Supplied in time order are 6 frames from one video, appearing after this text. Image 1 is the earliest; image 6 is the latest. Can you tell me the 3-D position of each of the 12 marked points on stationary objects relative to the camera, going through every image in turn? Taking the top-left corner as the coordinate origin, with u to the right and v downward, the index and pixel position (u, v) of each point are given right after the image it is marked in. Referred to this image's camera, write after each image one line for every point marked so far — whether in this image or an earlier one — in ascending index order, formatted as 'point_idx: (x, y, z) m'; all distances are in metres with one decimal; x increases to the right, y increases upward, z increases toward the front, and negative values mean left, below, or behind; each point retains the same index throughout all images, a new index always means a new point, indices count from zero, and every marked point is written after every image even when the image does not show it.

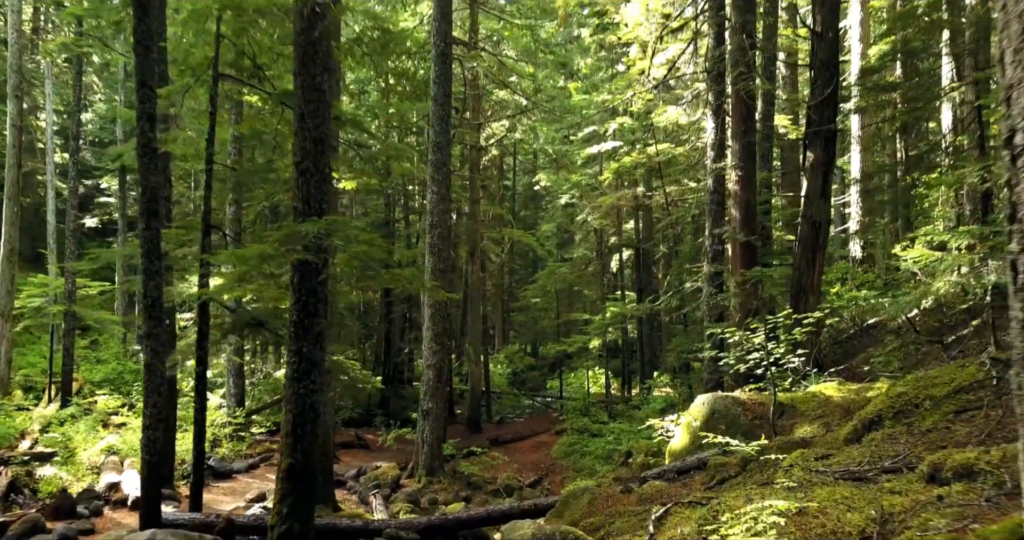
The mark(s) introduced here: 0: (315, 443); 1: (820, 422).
0: (-1.5, -1.3, +5.4) m
1: (+2.5, -1.2, +5.9) m
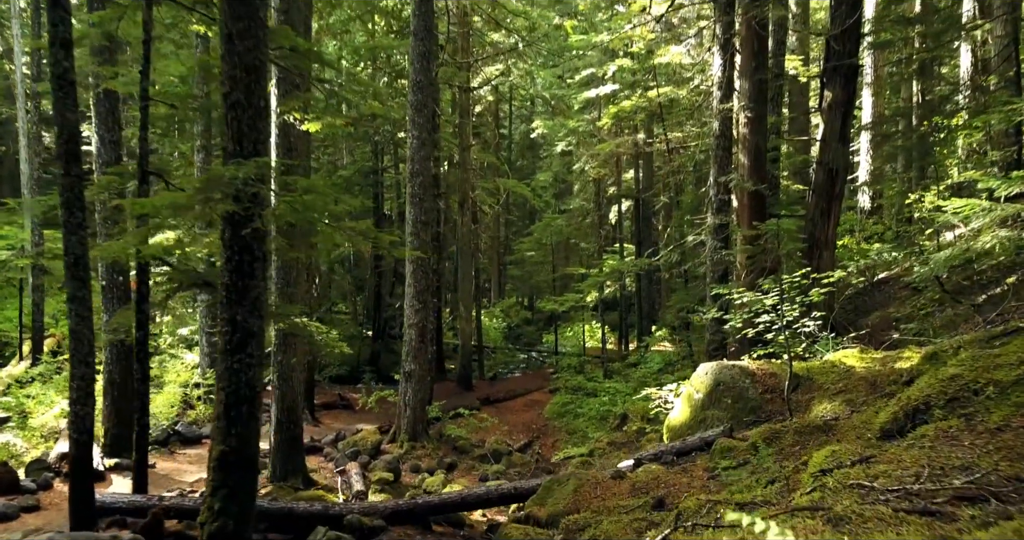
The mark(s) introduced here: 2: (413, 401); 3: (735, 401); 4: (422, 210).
0: (-1.7, -1.0, +4.6) m
1: (+2.3, -0.9, +5.1) m
2: (-1.5, -2.0, +11.3) m
3: (+1.8, -1.1, +5.8) m
4: (-1.4, +0.9, +11.1) m
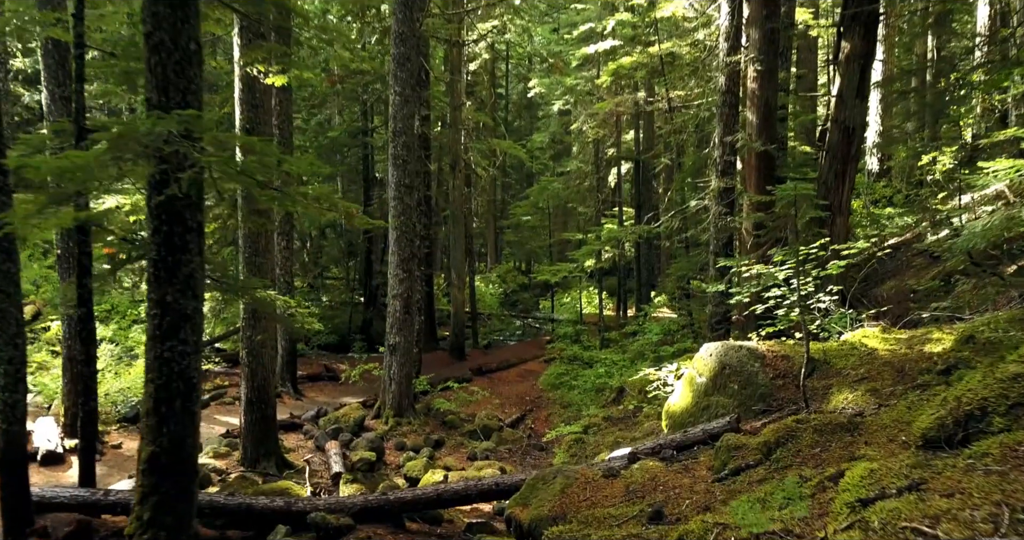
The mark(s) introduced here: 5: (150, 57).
0: (-1.8, -0.8, +4.0) m
1: (+2.2, -0.7, +4.5) m
2: (-1.7, -1.5, +10.7) m
3: (+1.7, -0.8, +5.2) m
4: (-1.5, +1.4, +10.4) m
5: (-1.9, +1.2, +3.9) m
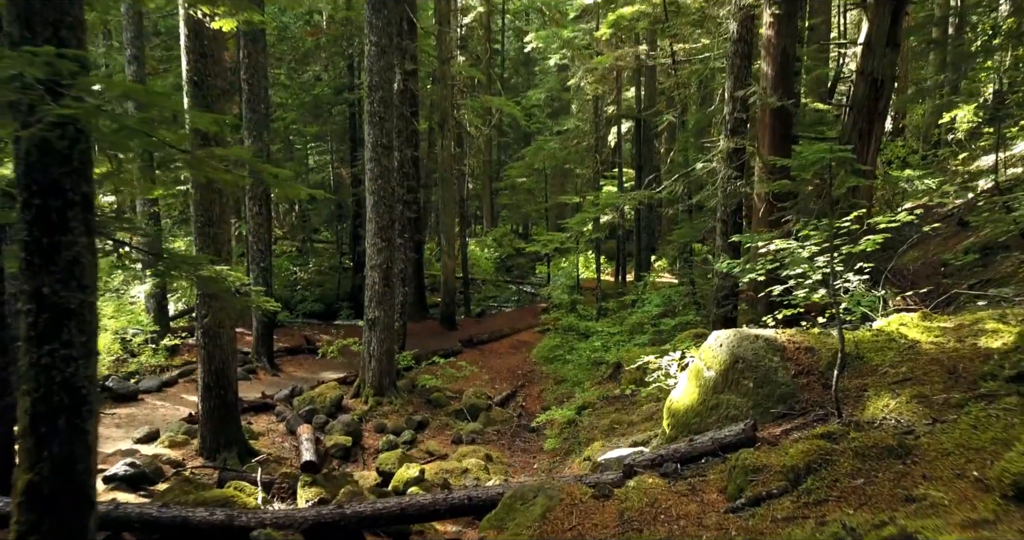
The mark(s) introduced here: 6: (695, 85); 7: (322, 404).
0: (-1.9, -0.8, +3.2) m
1: (+2.0, -0.7, +3.7) m
2: (-1.8, -1.1, +10.0) m
3: (+1.5, -0.7, +4.4) m
4: (-1.7, +1.8, +9.5) m
5: (-2.1, +1.2, +3.0) m
6: (+3.2, +3.2, +12.6) m
7: (-2.5, -1.7, +9.5) m
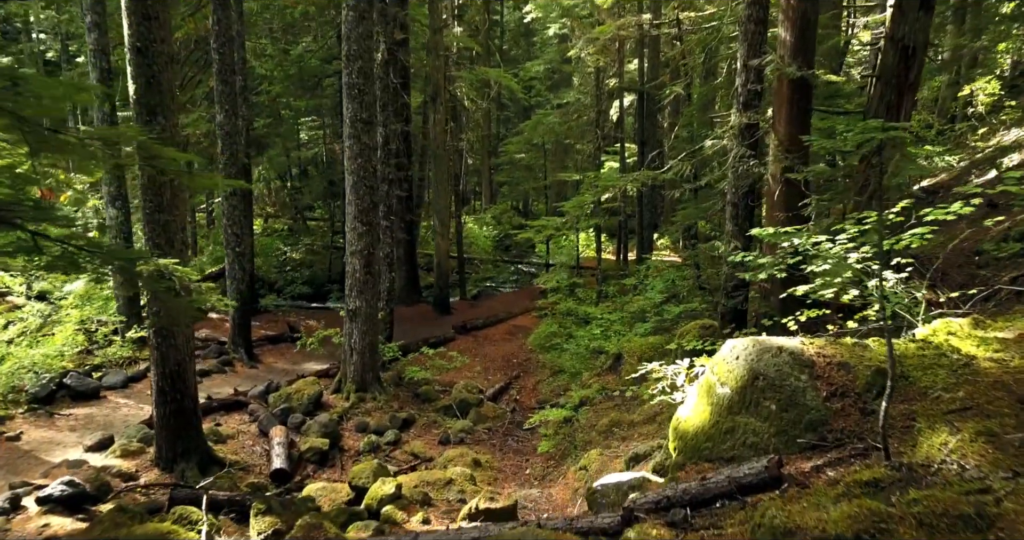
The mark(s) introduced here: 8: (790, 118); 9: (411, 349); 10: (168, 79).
0: (-2.0, -0.8, +2.6) m
1: (+1.9, -0.7, +3.0) m
2: (-1.9, -0.9, +9.3) m
3: (+1.4, -0.7, +3.7) m
4: (-1.8, +2.0, +8.7) m
5: (-2.2, +1.2, +2.3) m
6: (+3.1, +3.5, +11.7) m
7: (-2.6, -1.6, +8.8) m
8: (+2.6, +1.4, +6.8) m
9: (-1.6, -1.3, +11.9) m
10: (-2.9, +1.6, +6.2) m
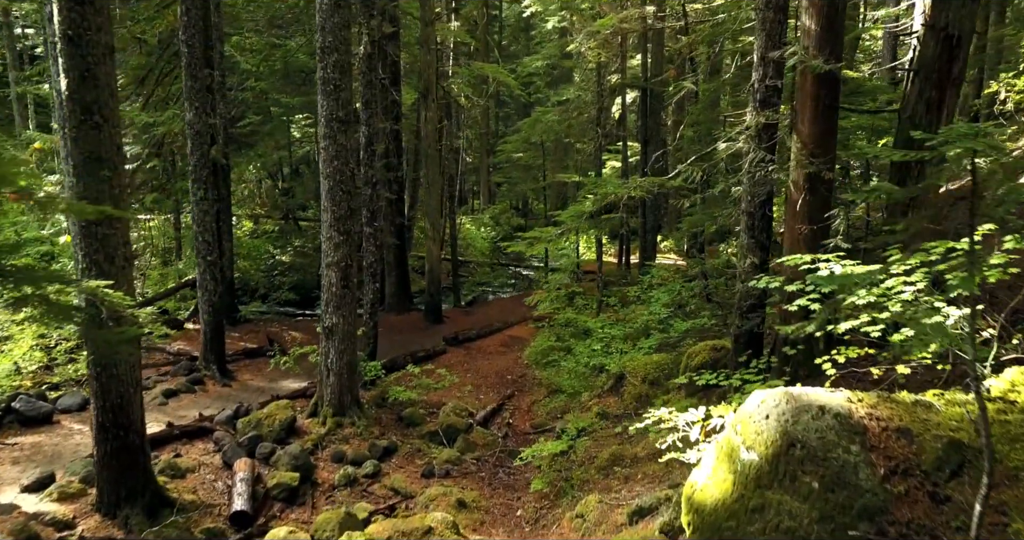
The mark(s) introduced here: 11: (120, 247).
0: (-2.2, -1.0, +1.8) m
1: (+1.8, -0.9, +2.2) m
2: (-2.0, -1.1, +8.5) m
3: (+1.3, -0.9, +3.0) m
4: (-1.9, +1.8, +7.9) m
5: (-2.3, +1.0, +1.5) m
6: (+3.0, +3.3, +10.9) m
7: (-2.7, -1.7, +8.0) m
8: (+2.5, +1.3, +6.1) m
9: (-1.7, -1.4, +11.1) m
10: (-3.0, +1.5, +5.4) m
11: (-3.0, +0.2, +5.7) m
